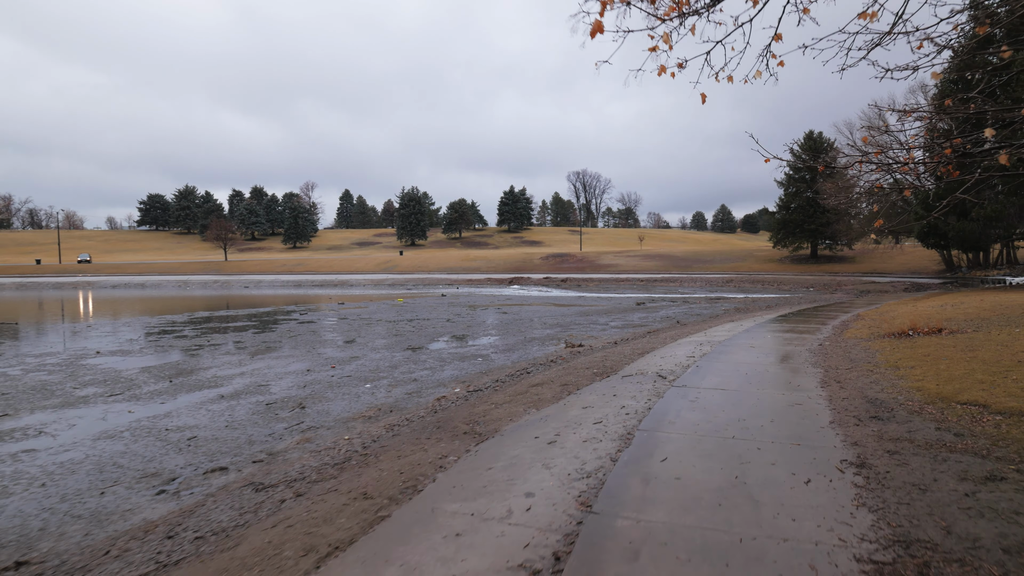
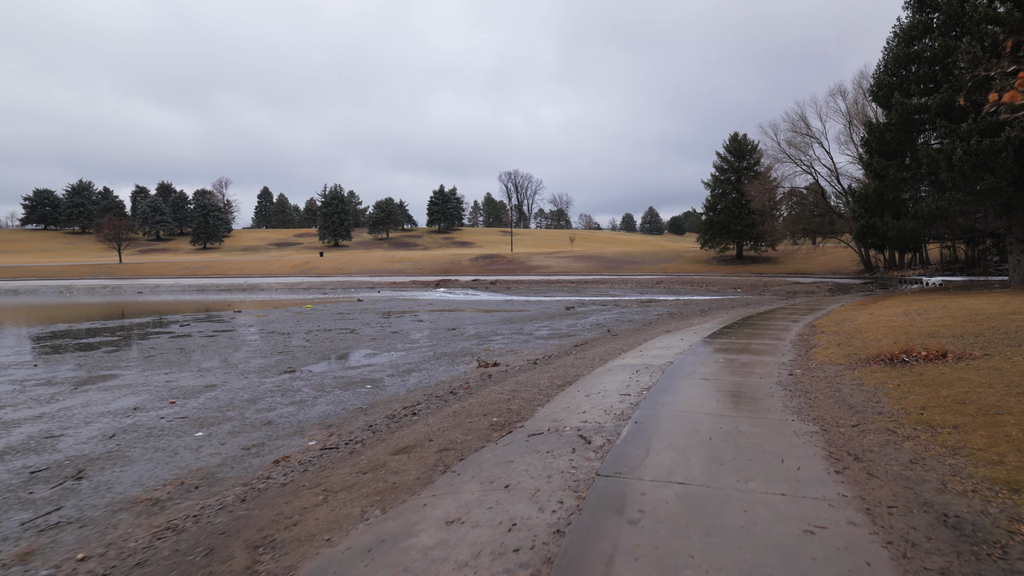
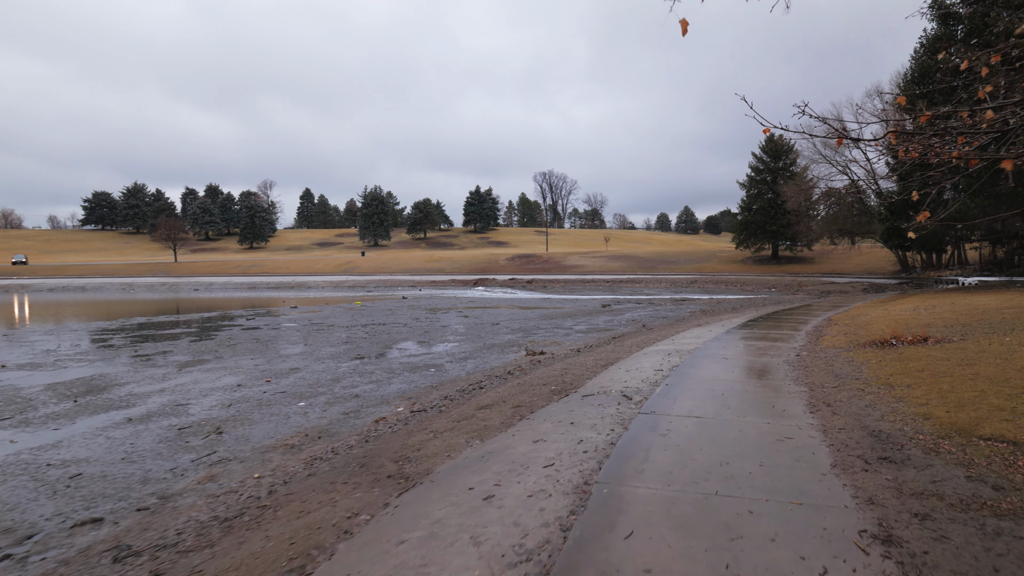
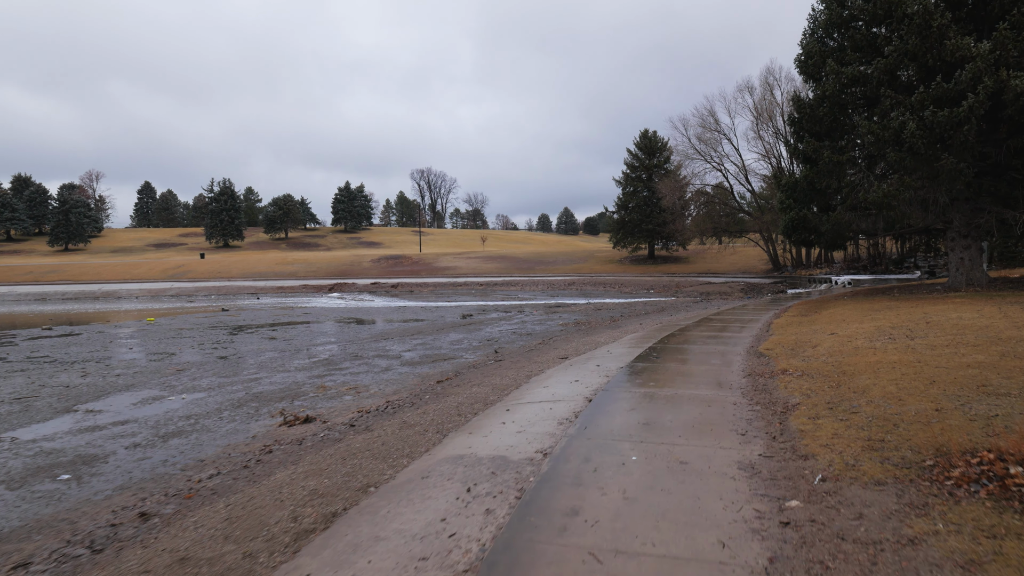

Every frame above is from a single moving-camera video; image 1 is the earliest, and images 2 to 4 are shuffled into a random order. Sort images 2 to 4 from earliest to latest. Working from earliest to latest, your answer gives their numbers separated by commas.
3, 2, 4
